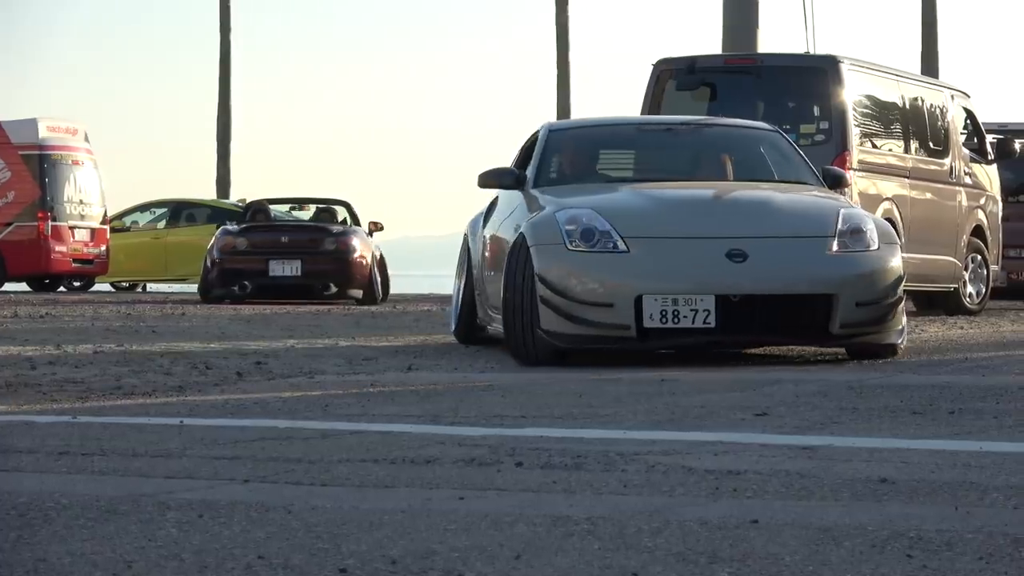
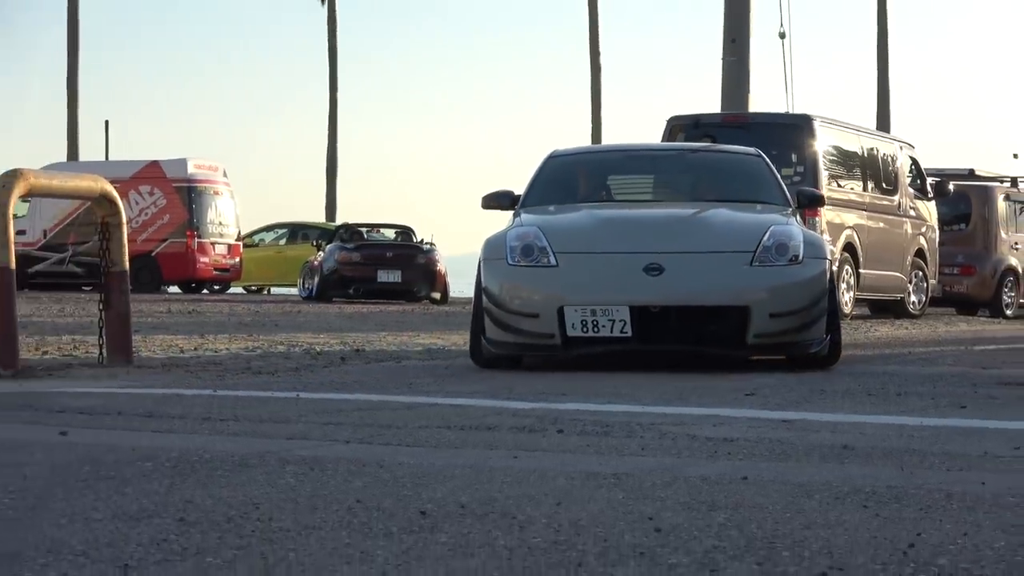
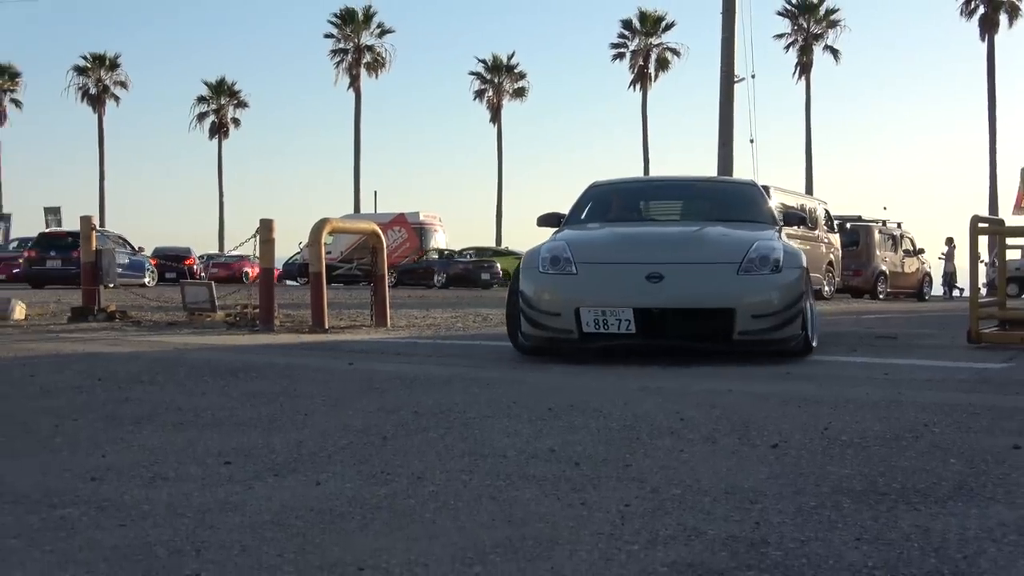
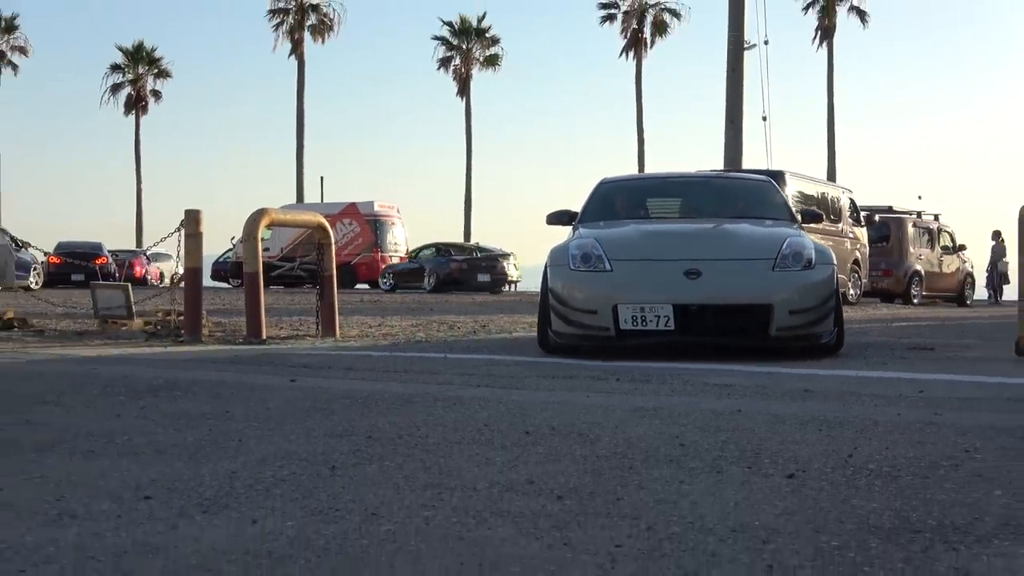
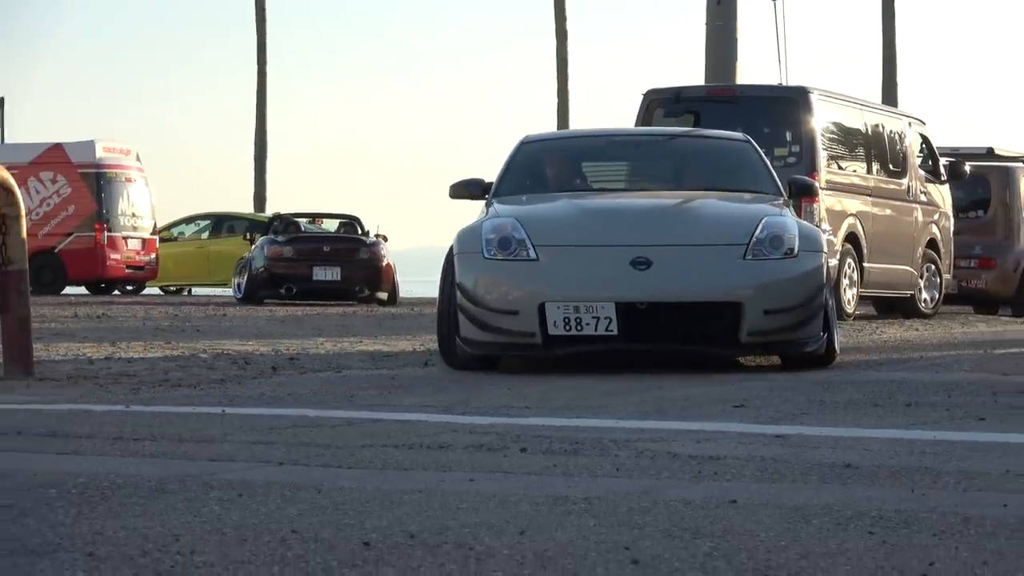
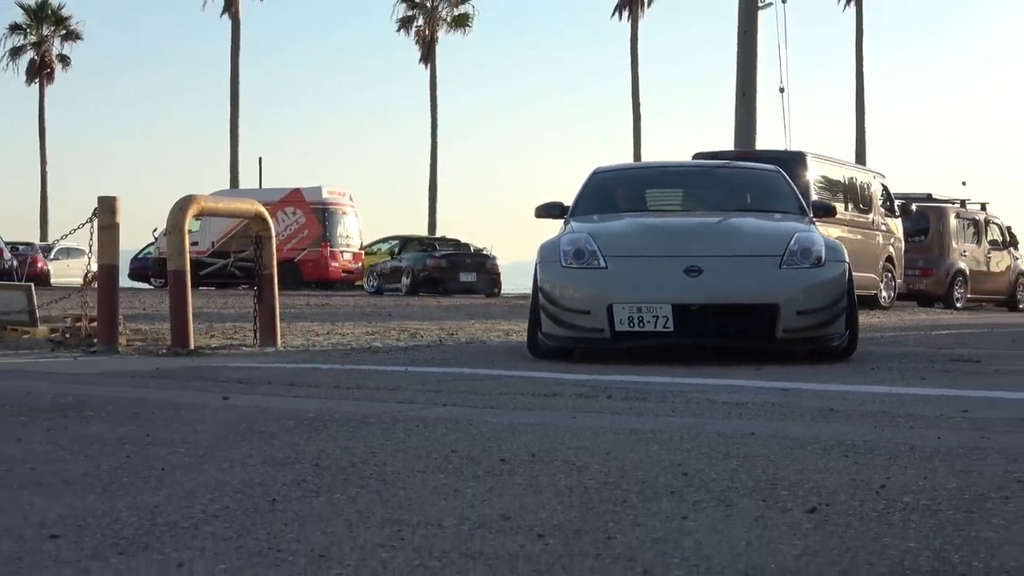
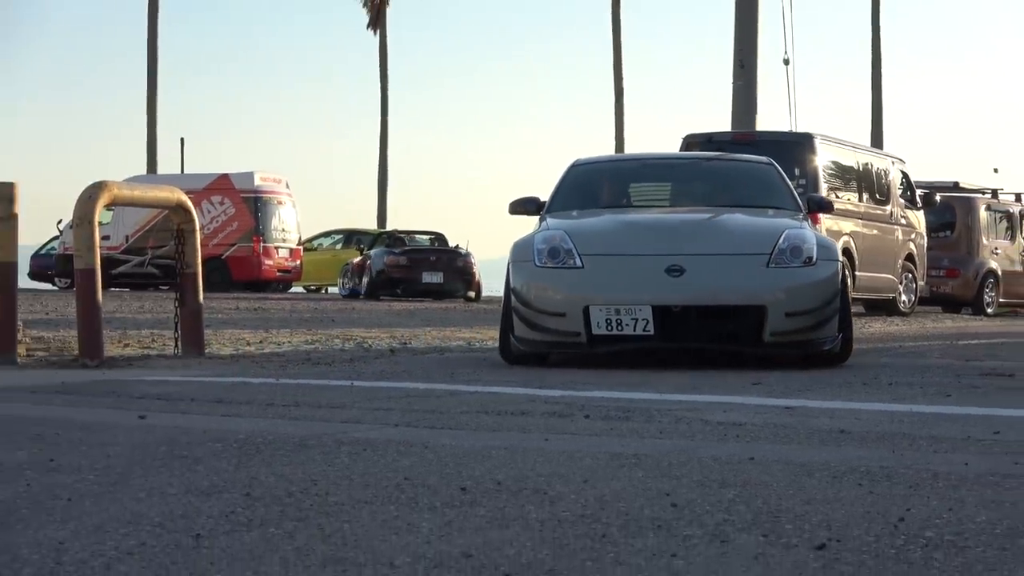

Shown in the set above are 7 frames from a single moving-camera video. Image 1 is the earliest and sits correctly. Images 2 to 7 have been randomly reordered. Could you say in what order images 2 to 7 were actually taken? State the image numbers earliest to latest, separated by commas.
5, 2, 7, 6, 4, 3
